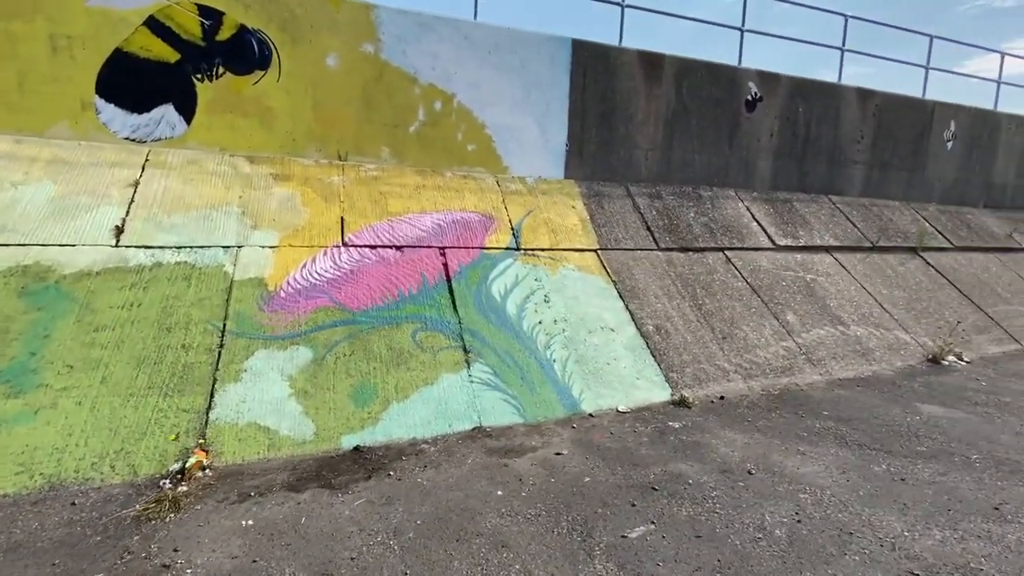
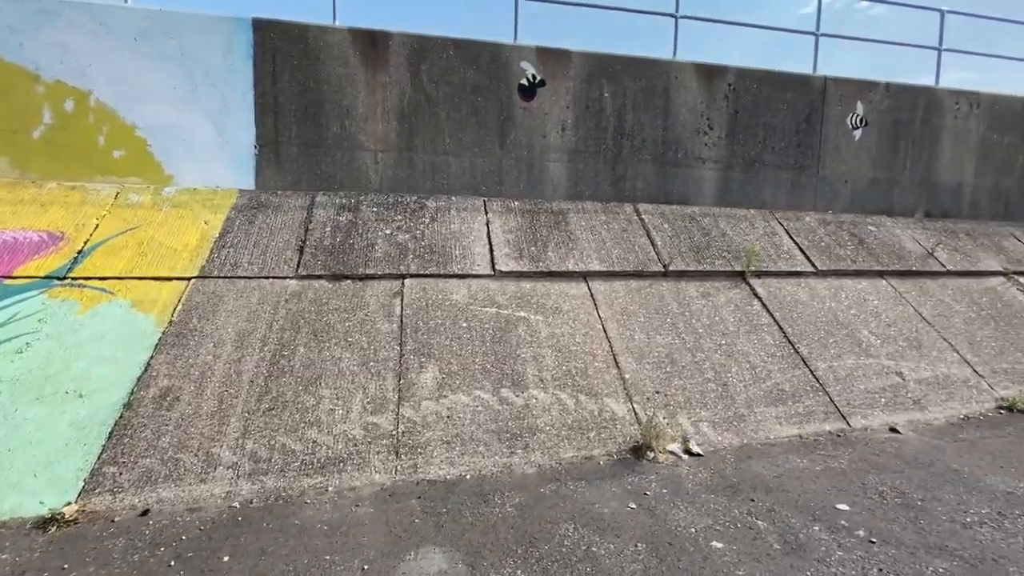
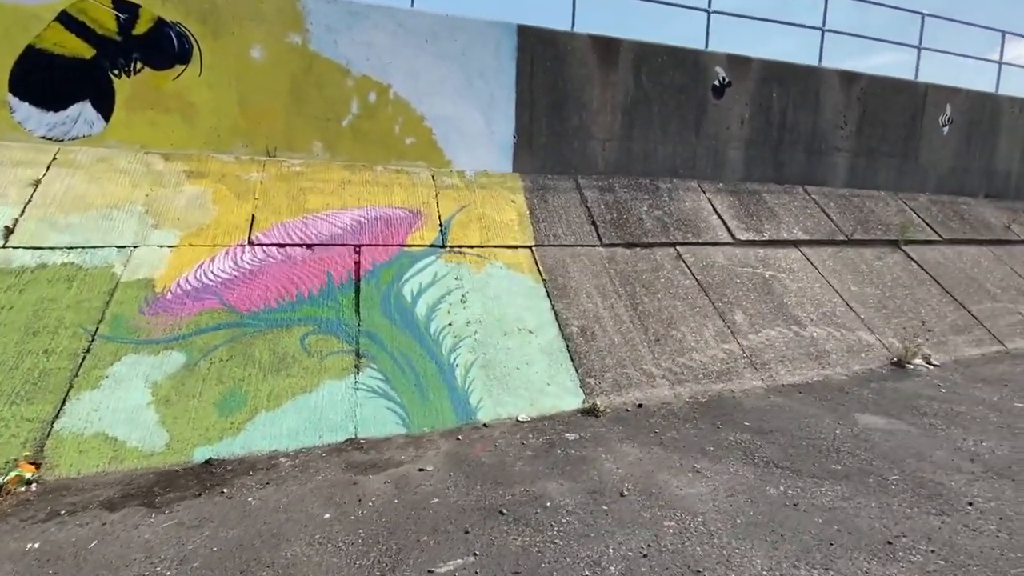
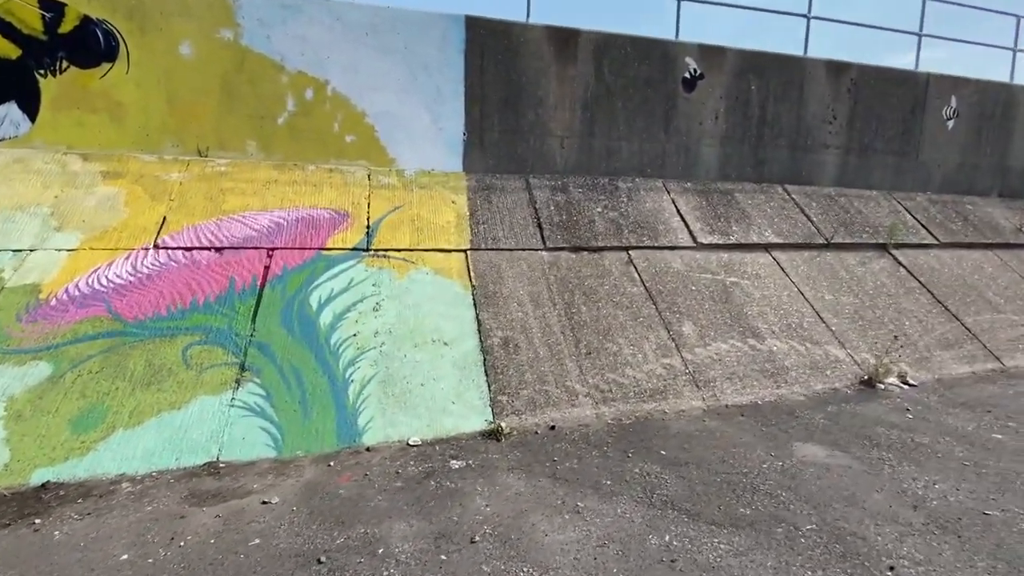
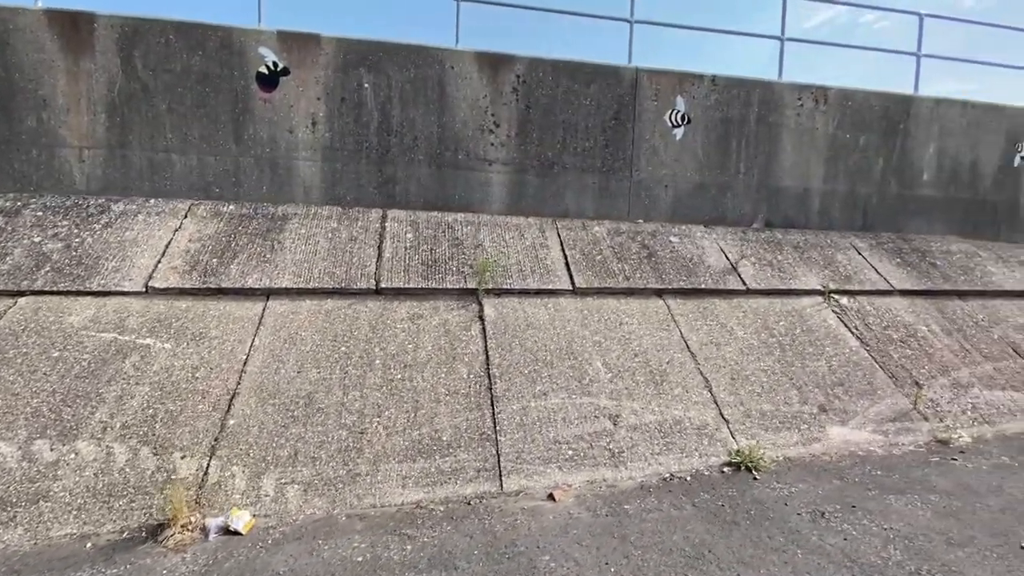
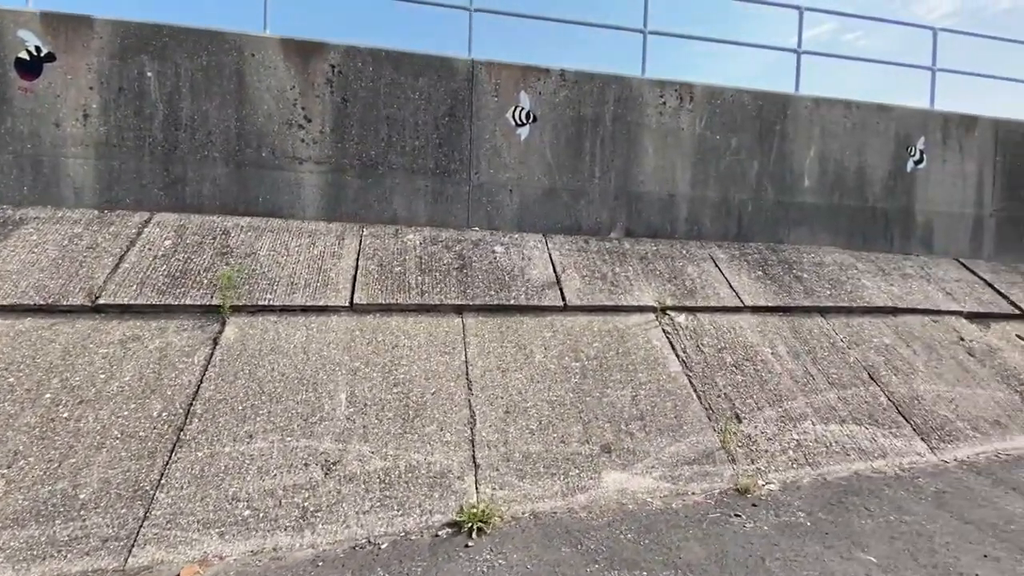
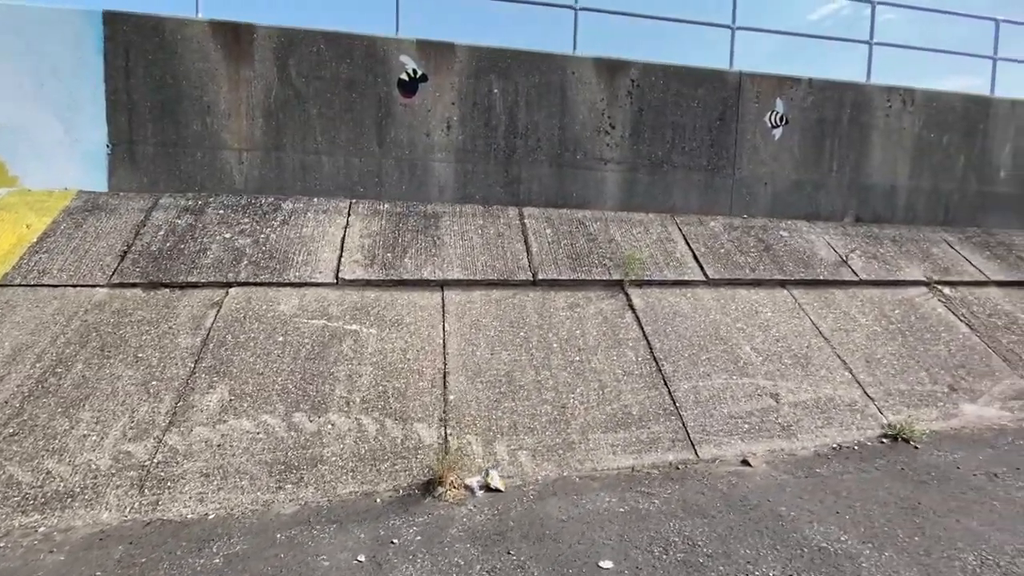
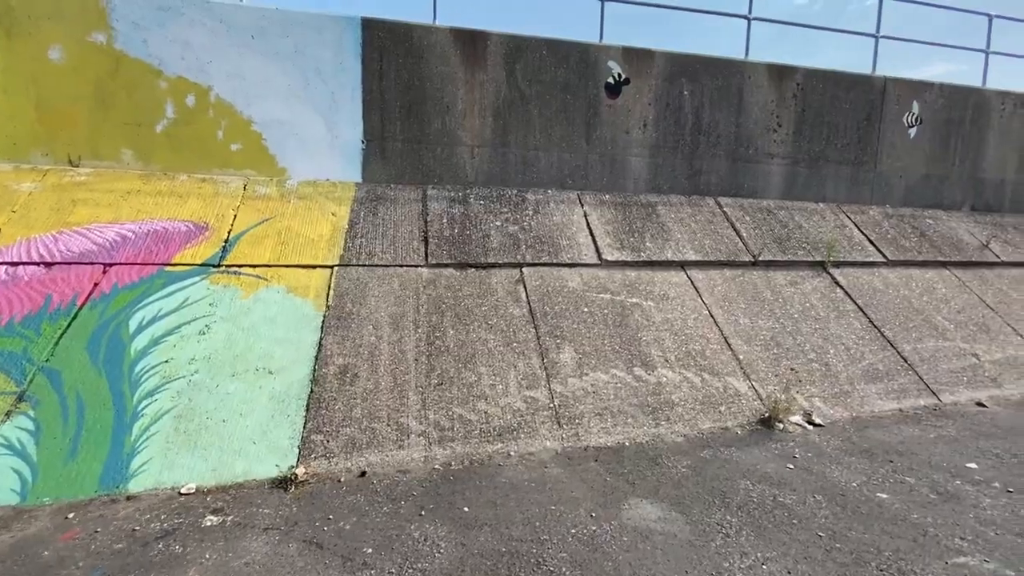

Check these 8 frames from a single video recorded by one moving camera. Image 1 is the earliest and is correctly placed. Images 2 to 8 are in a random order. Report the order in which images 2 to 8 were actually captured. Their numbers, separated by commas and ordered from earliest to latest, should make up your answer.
3, 4, 8, 2, 7, 5, 6
